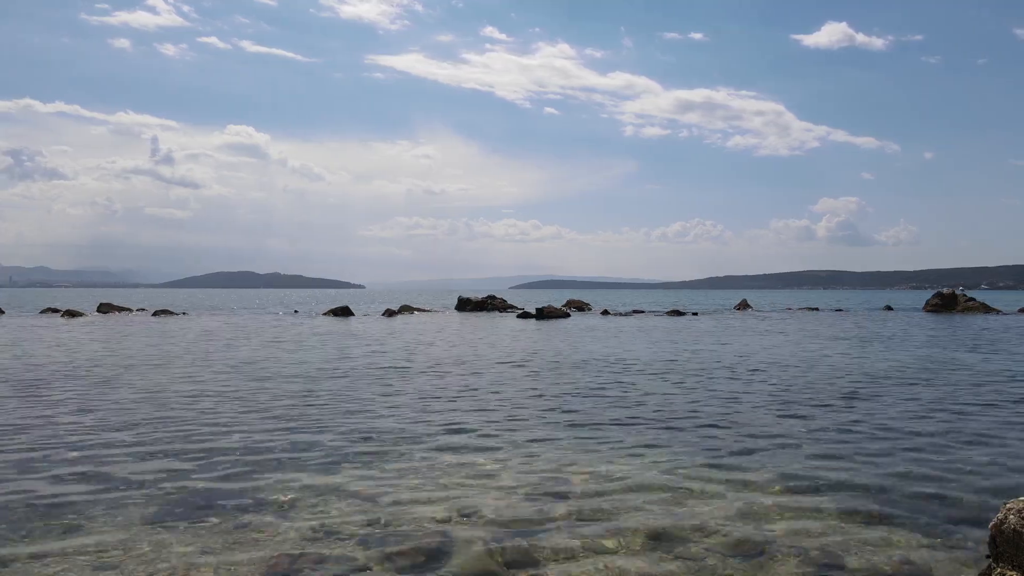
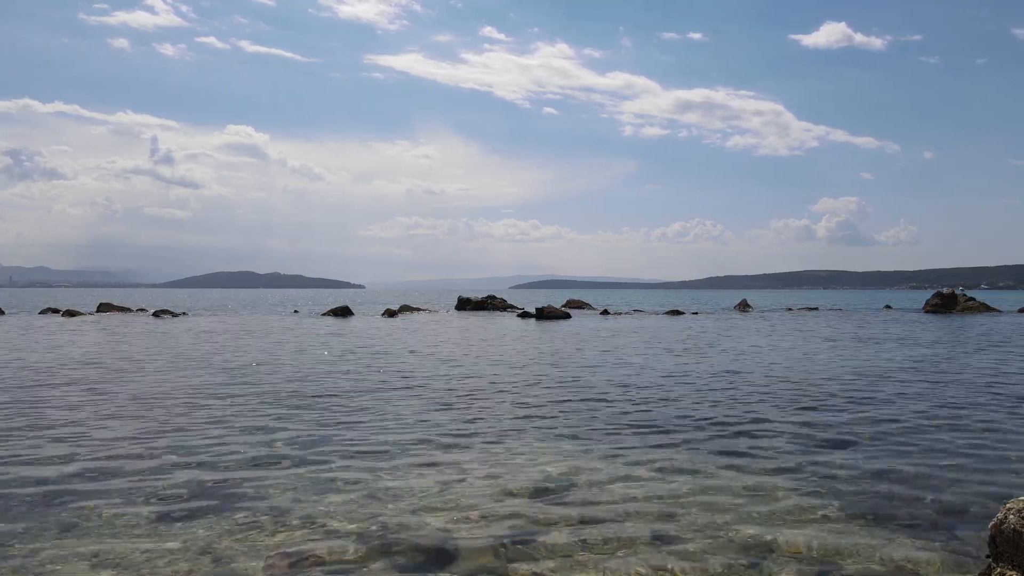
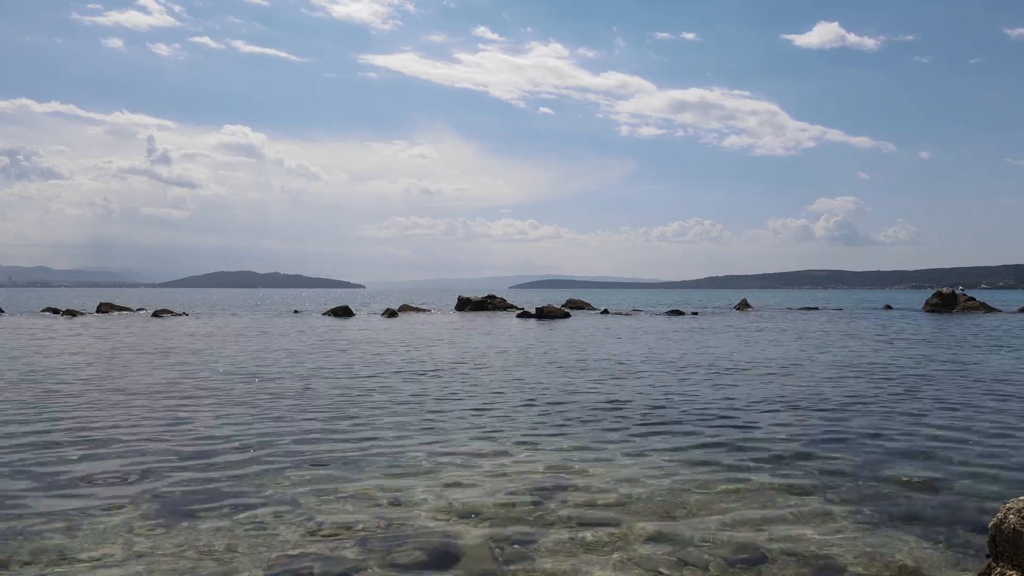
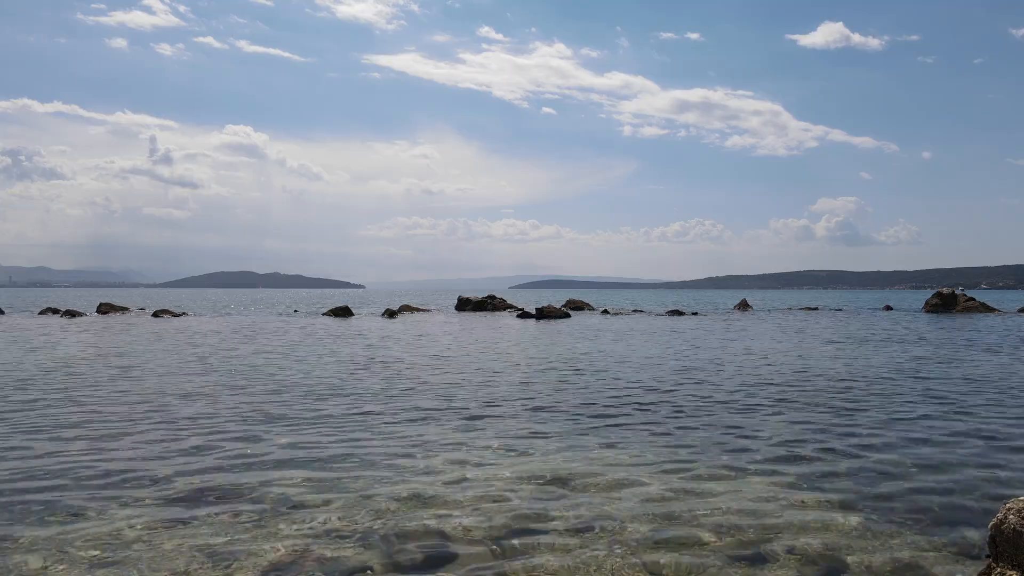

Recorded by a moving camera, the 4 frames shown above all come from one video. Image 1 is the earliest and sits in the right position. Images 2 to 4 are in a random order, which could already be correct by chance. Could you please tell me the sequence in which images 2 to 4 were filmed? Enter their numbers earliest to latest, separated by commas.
2, 4, 3
